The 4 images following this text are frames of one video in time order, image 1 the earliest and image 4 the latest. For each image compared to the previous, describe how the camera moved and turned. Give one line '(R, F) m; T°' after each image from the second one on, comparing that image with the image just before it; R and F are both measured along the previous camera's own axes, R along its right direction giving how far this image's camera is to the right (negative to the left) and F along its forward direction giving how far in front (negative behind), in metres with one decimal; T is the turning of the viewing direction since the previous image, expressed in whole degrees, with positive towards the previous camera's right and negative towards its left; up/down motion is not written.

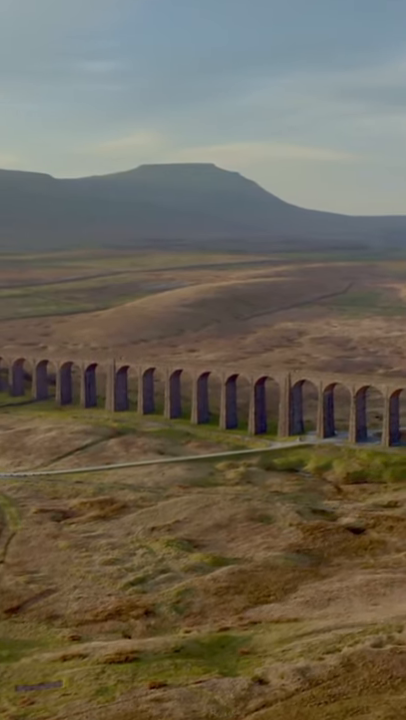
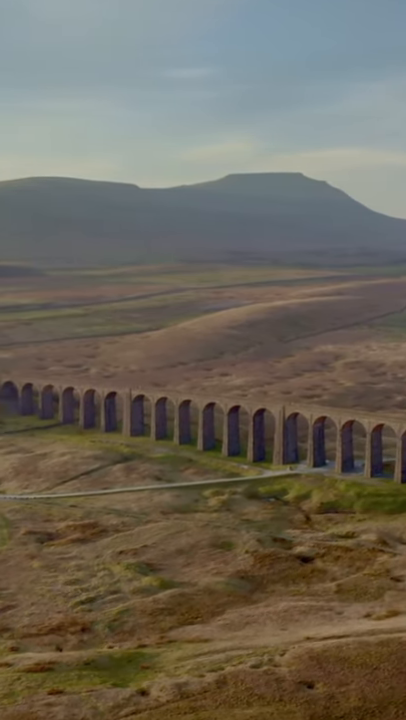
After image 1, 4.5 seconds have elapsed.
(+8.0, -8.1) m; -5°
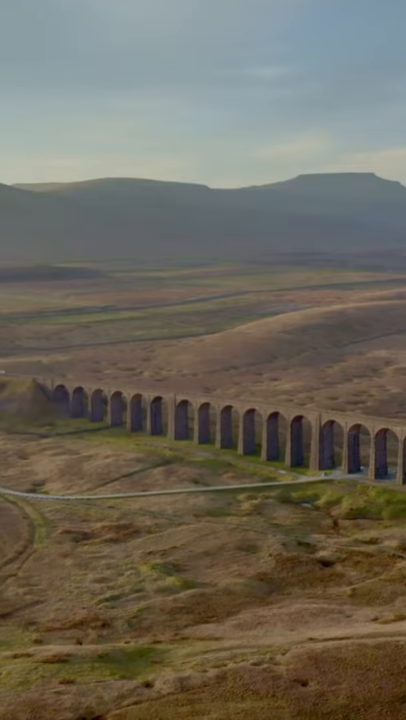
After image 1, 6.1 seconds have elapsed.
(+3.1, -3.6) m; -4°
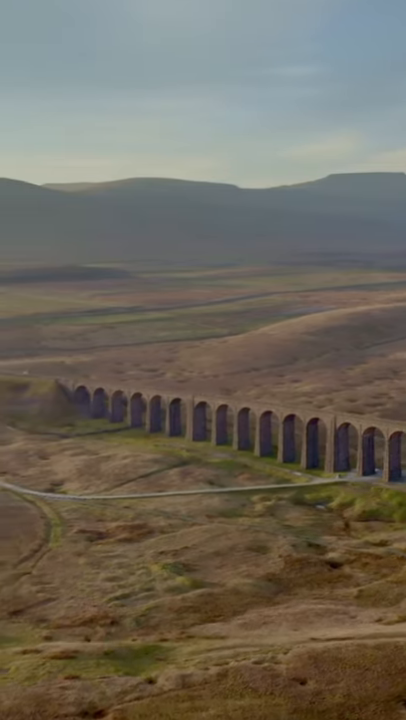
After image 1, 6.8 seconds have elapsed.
(+1.3, -1.5) m; -2°
